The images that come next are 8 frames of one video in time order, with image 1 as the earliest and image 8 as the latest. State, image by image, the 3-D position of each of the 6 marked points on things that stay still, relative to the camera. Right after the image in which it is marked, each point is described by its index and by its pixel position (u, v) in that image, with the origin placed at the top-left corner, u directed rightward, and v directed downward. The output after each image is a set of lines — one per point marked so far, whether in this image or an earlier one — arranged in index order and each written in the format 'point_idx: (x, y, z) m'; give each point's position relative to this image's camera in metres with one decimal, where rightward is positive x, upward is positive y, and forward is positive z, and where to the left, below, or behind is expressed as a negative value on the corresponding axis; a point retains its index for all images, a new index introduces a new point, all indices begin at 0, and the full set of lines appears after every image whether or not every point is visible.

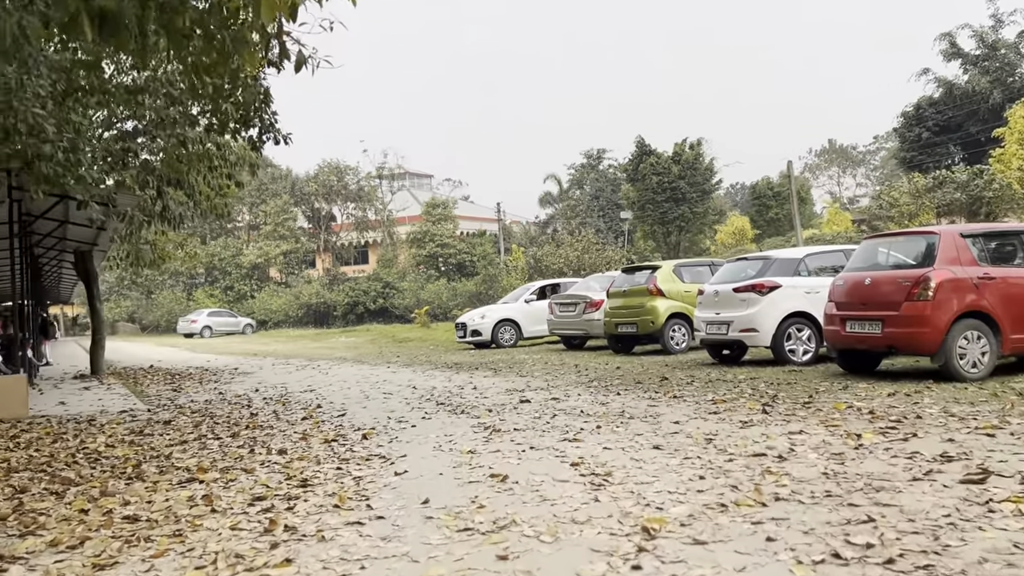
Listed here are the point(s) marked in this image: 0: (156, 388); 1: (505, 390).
0: (-4.7, -1.3, +11.9) m
1: (-0.1, -1.0, +8.7) m
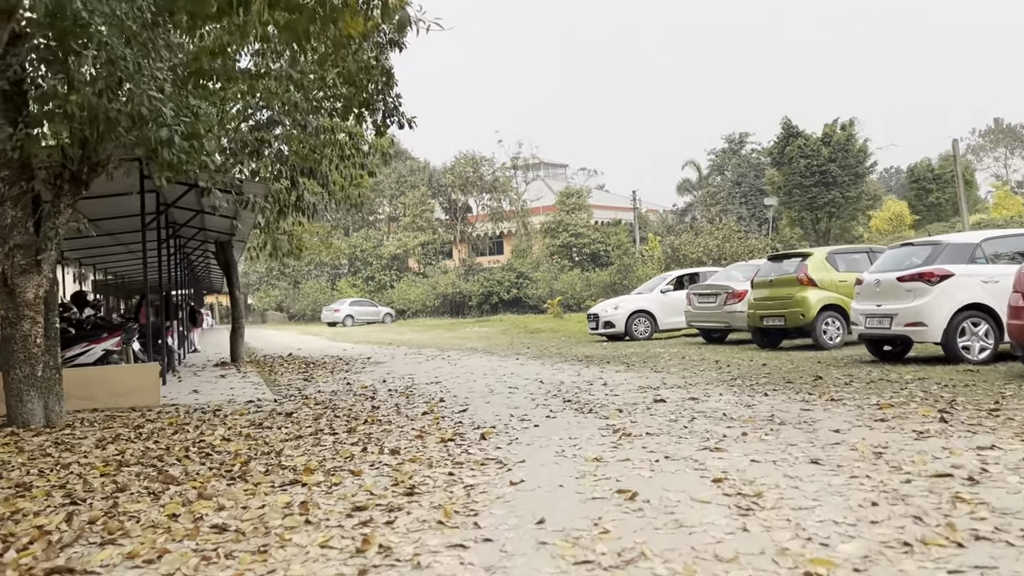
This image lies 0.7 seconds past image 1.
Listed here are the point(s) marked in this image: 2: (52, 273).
0: (-3.0, -1.2, +11.9) m
1: (+1.1, -0.9, +8.0) m
2: (-3.7, +0.1, +7.3) m
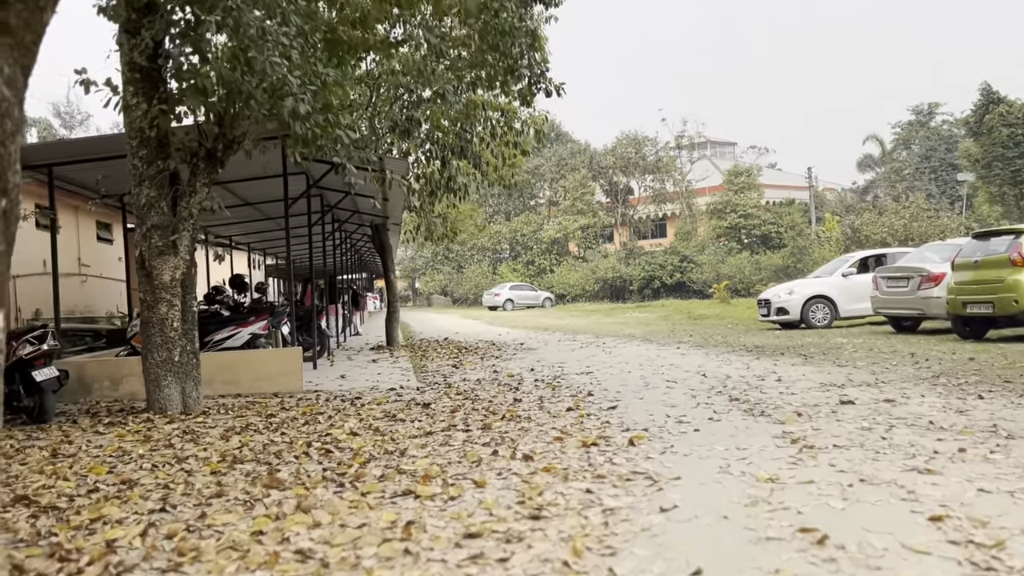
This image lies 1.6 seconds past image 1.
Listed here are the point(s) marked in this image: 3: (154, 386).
0: (-1.0, -1.0, +11.5) m
1: (+2.4, -0.7, +6.9) m
2: (-2.5, +0.3, +7.0) m
3: (-2.7, -0.8, +6.9) m
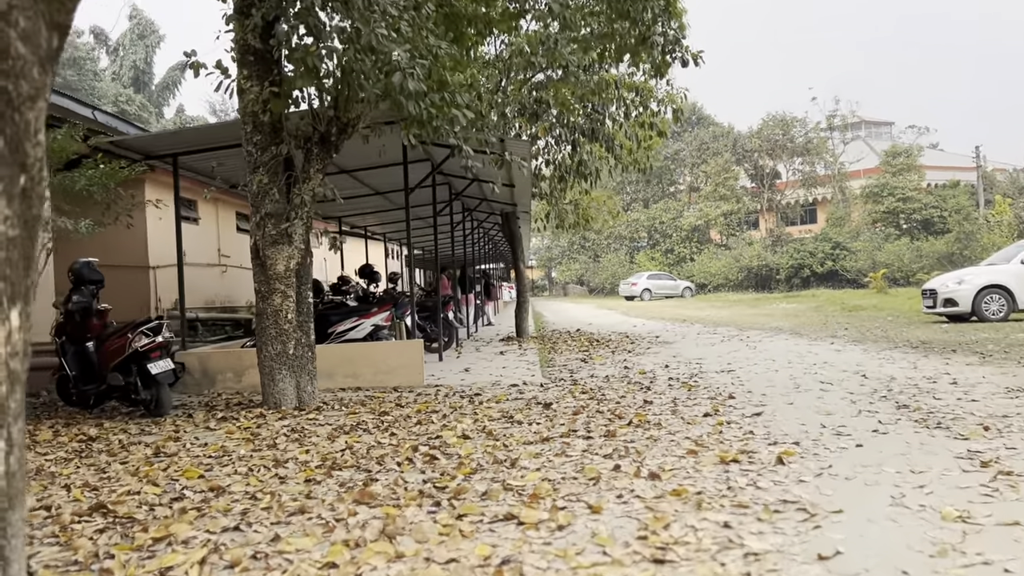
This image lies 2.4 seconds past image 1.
0: (+0.7, -0.8, +11.0) m
1: (+3.3, -0.7, +5.9) m
2: (-1.6, +0.3, +6.8) m
3: (-1.8, -0.7, +6.7) m
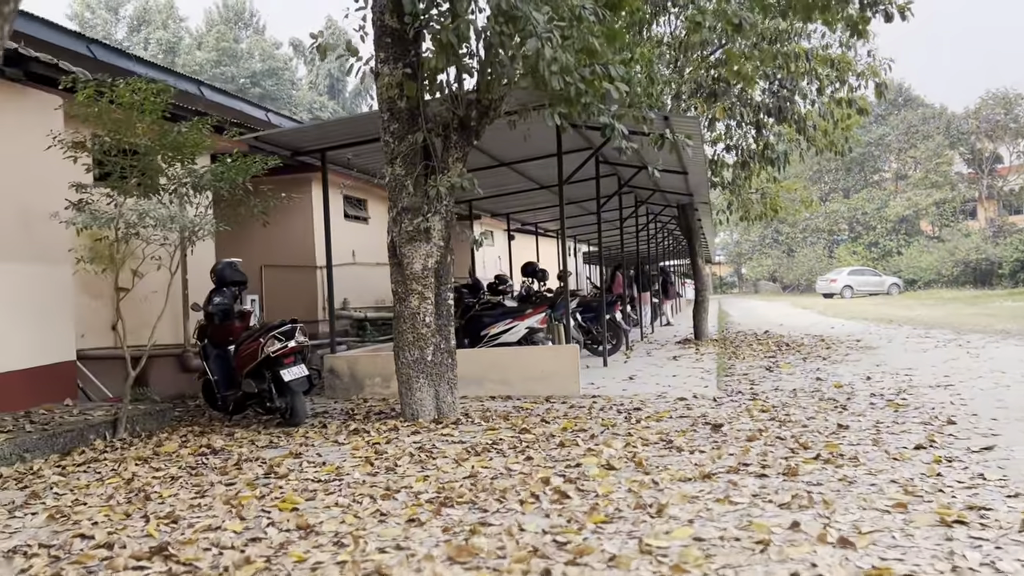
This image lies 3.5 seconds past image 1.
0: (+2.6, -0.8, +9.8) m
1: (+4.1, -0.7, +4.4) m
2: (-0.5, +0.3, +6.2) m
3: (-0.7, -0.7, +6.1) m
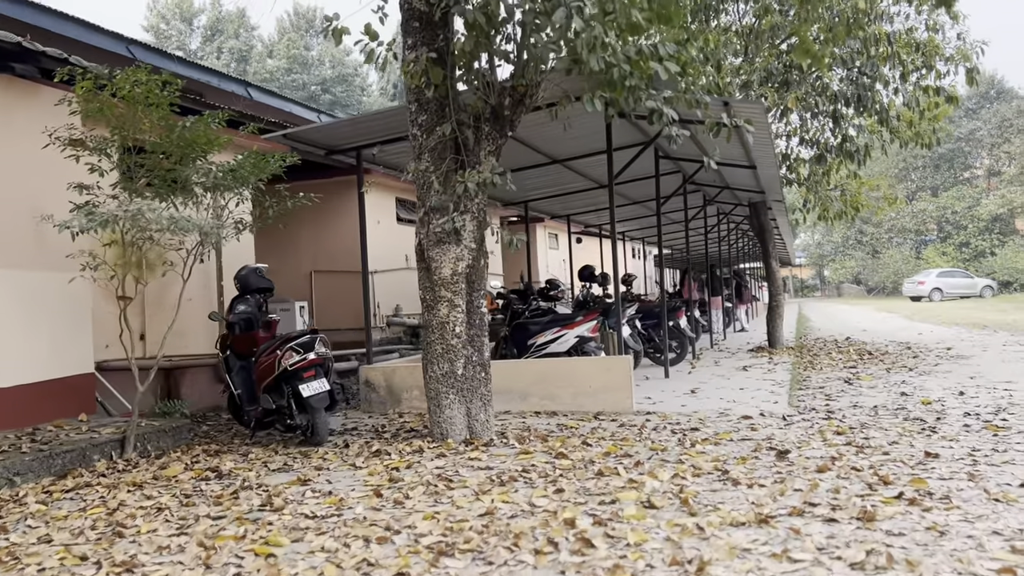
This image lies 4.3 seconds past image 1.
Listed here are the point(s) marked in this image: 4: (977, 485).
0: (+3.1, -0.9, +9.0) m
1: (+4.2, -0.7, +3.4) m
2: (-0.2, +0.3, +5.6) m
3: (-0.5, -0.7, +5.6) m
4: (+2.0, -0.8, +3.8) m
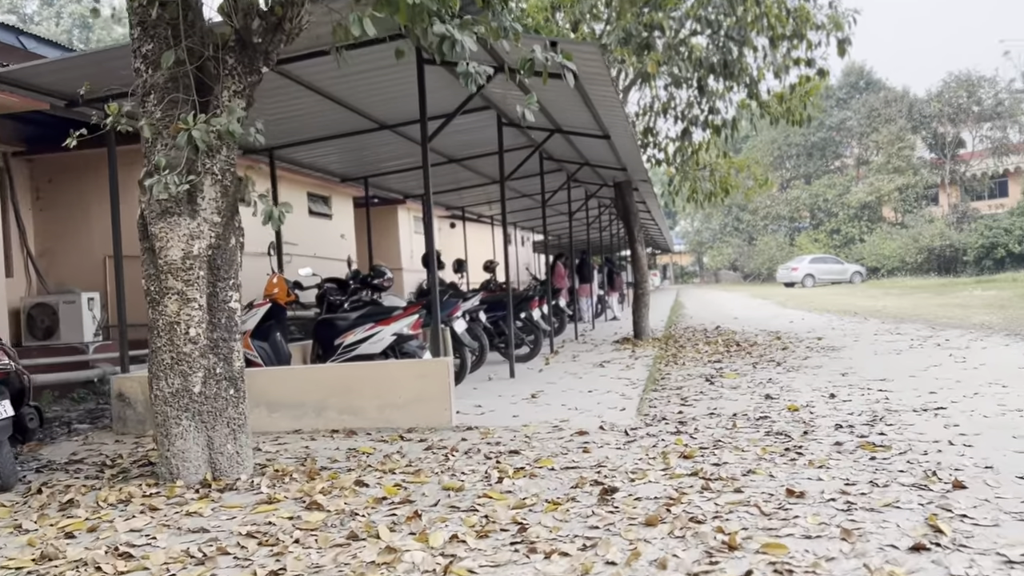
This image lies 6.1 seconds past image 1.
0: (+1.6, -0.7, +8.0) m
1: (+3.3, -0.6, +2.6) m
2: (-1.4, +0.3, +4.2) m
3: (-1.6, -0.7, +4.2) m
4: (+1.0, -0.8, +2.7) m
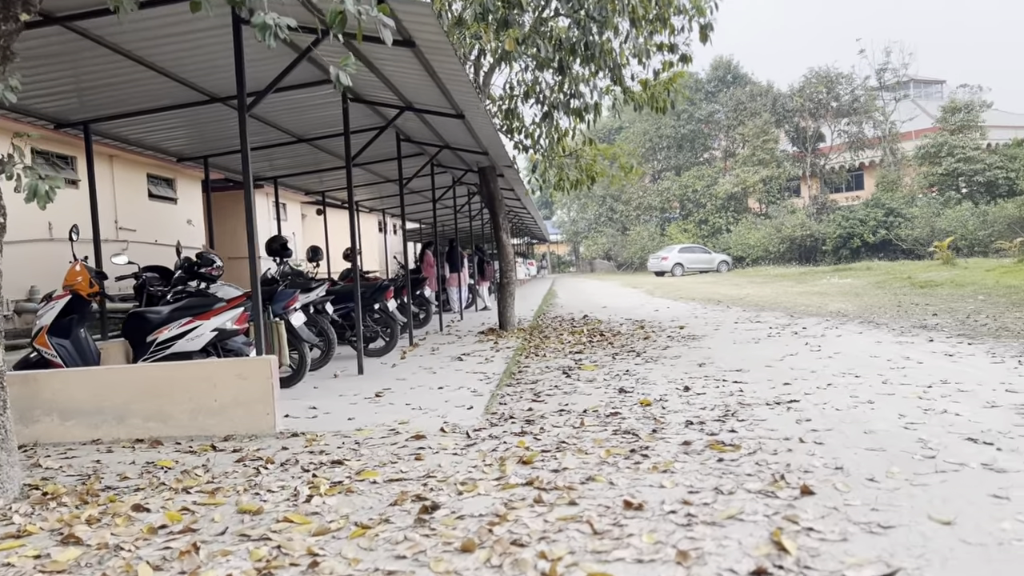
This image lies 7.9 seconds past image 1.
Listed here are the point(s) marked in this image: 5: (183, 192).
0: (+0.3, -0.6, +7.7) m
1: (+2.7, -0.6, +2.5) m
2: (-2.1, +0.4, +3.5) m
3: (-2.3, -0.6, +3.5) m
4: (+0.5, -0.8, +2.4) m
5: (-4.4, +1.3, +12.1) m
